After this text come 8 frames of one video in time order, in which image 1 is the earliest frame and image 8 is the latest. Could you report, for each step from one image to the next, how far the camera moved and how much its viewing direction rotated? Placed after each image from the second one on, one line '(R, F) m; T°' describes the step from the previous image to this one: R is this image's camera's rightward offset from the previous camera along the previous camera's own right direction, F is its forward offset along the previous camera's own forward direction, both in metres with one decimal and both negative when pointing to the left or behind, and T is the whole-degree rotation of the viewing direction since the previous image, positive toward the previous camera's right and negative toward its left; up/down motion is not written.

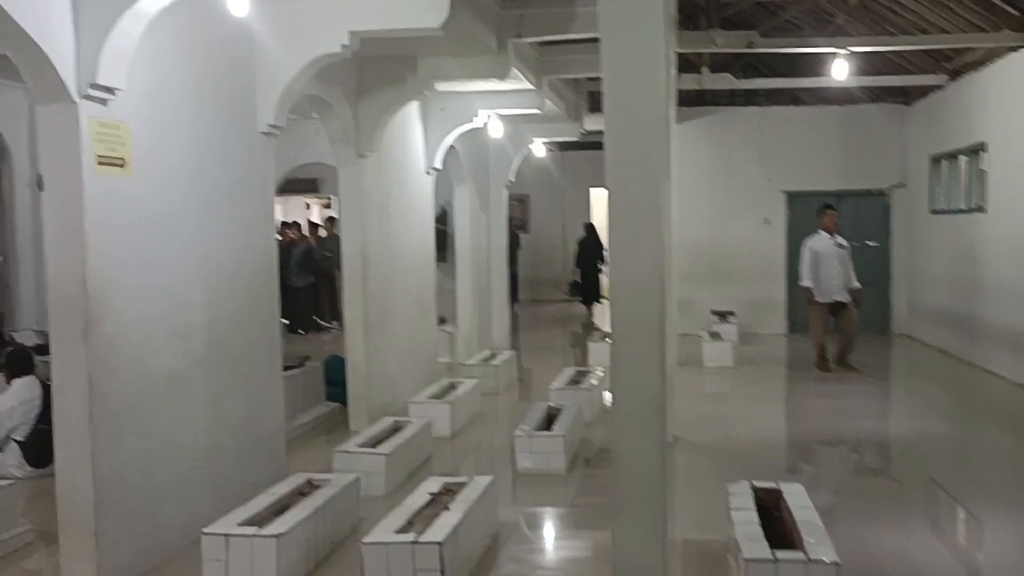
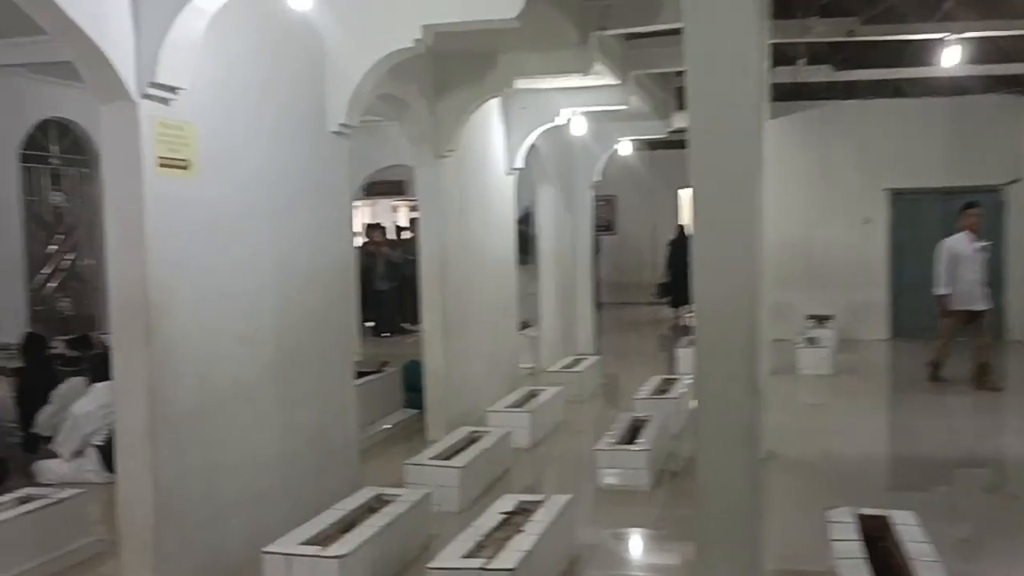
(0.0, +0.3) m; -5°
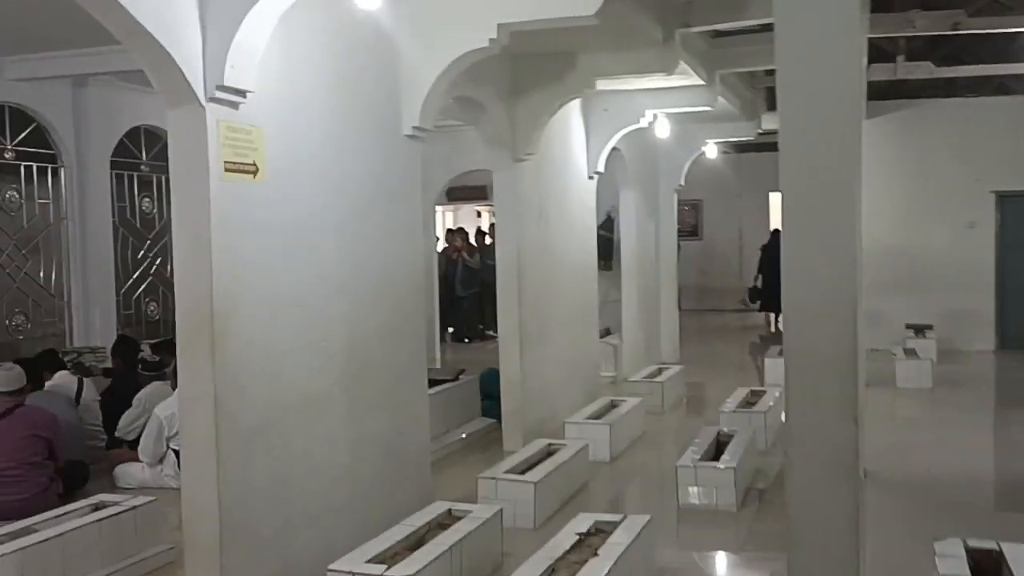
(0.0, +0.2) m; -5°
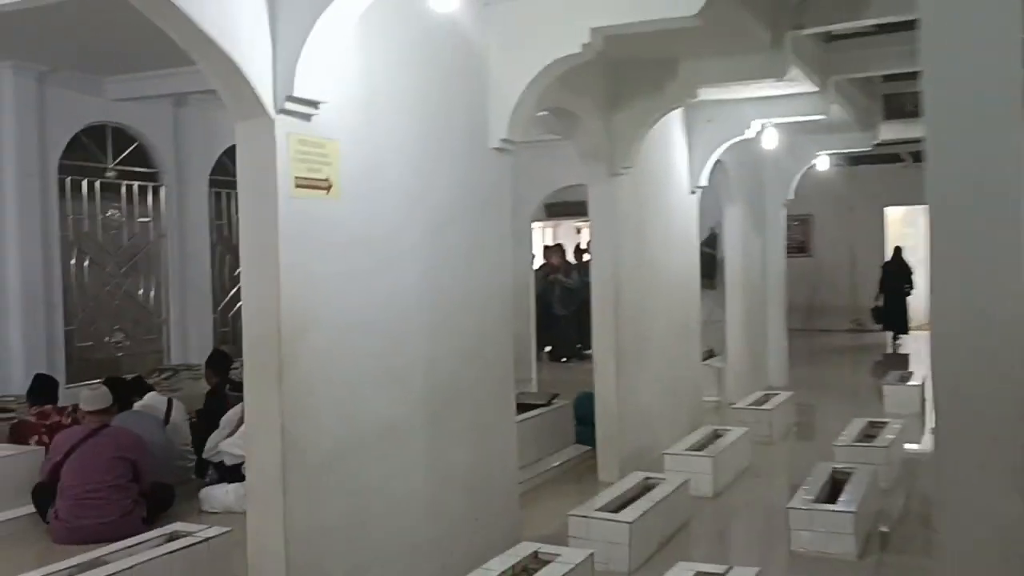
(0.0, +0.4) m; -6°
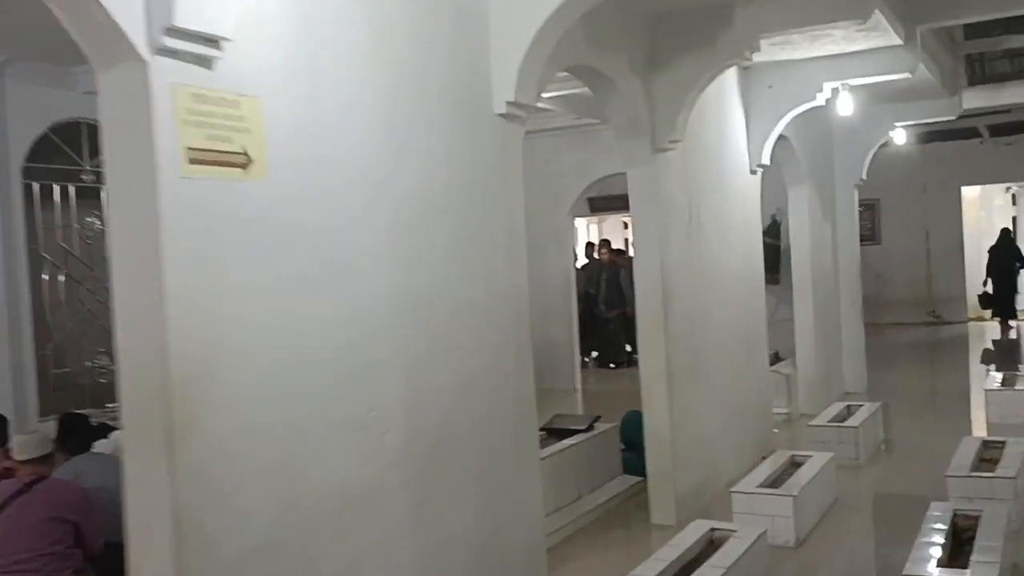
(+0.1, +1.2) m; -3°
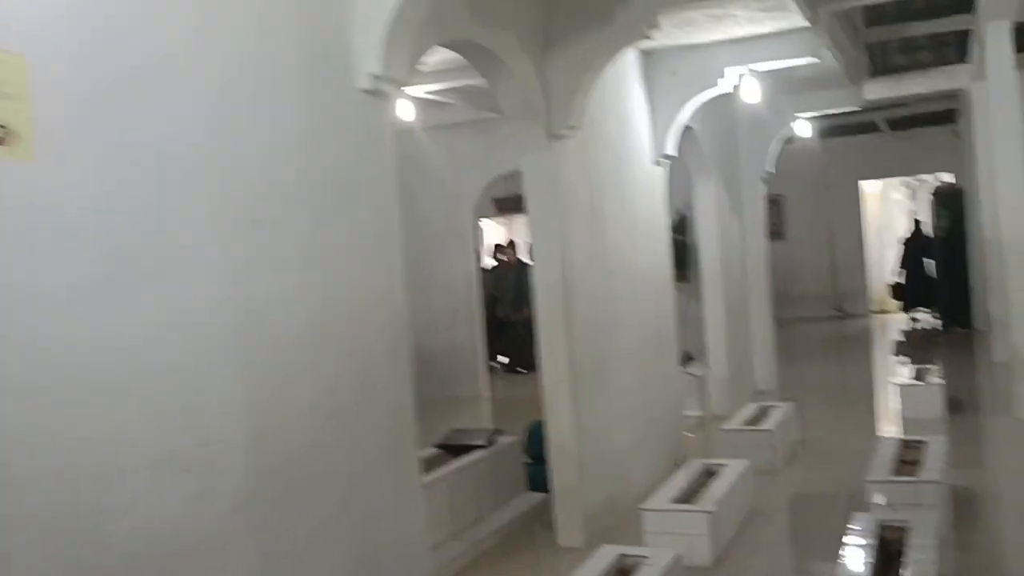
(+0.1, +0.5) m; +5°
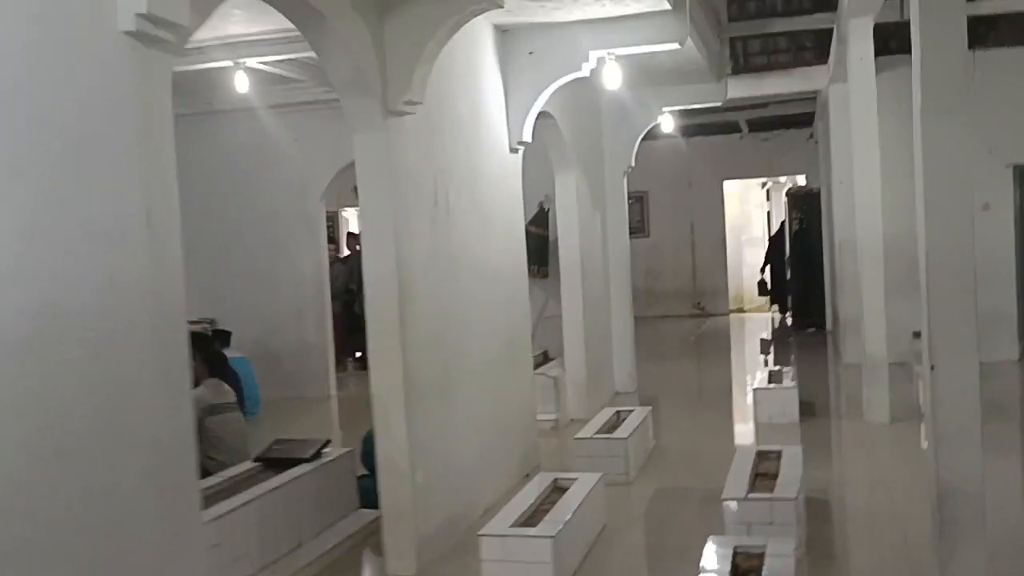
(+0.2, +0.6) m; +8°
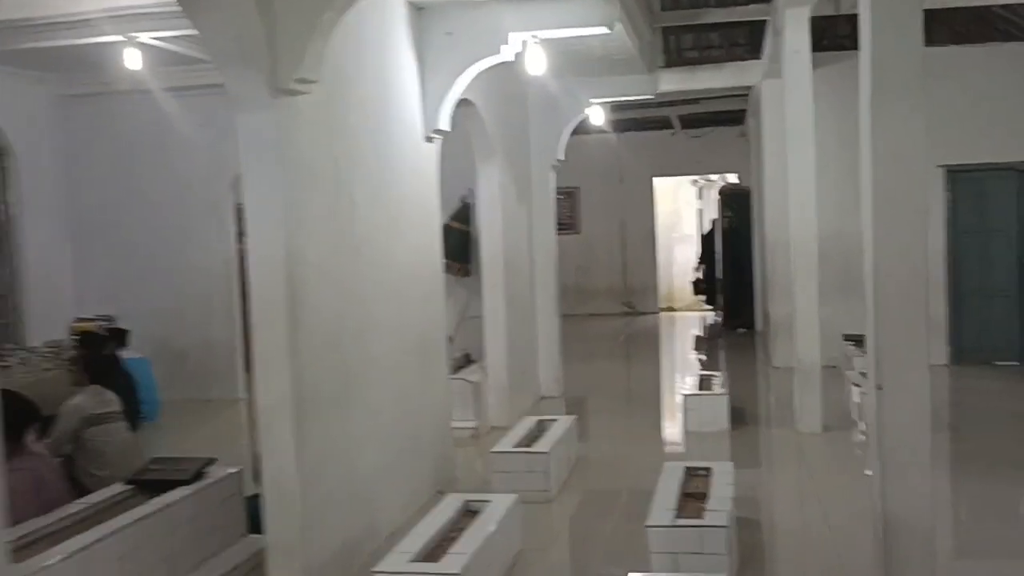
(+0.1, +0.5) m; +4°
